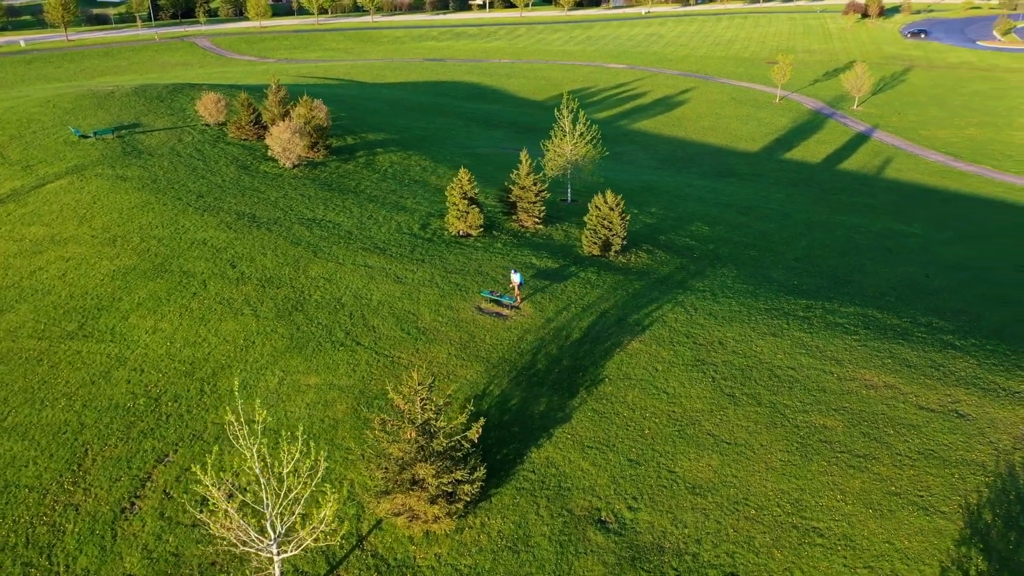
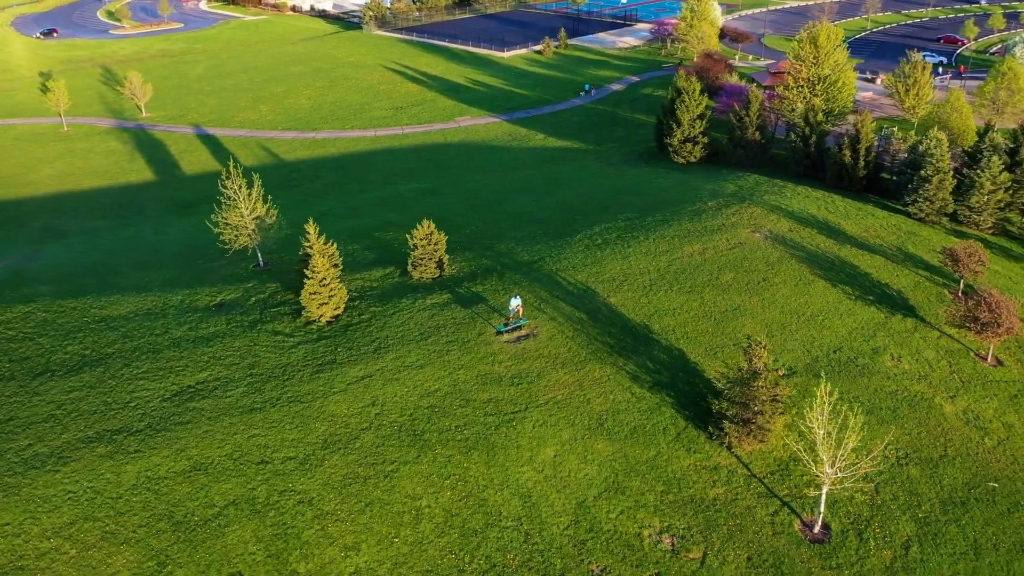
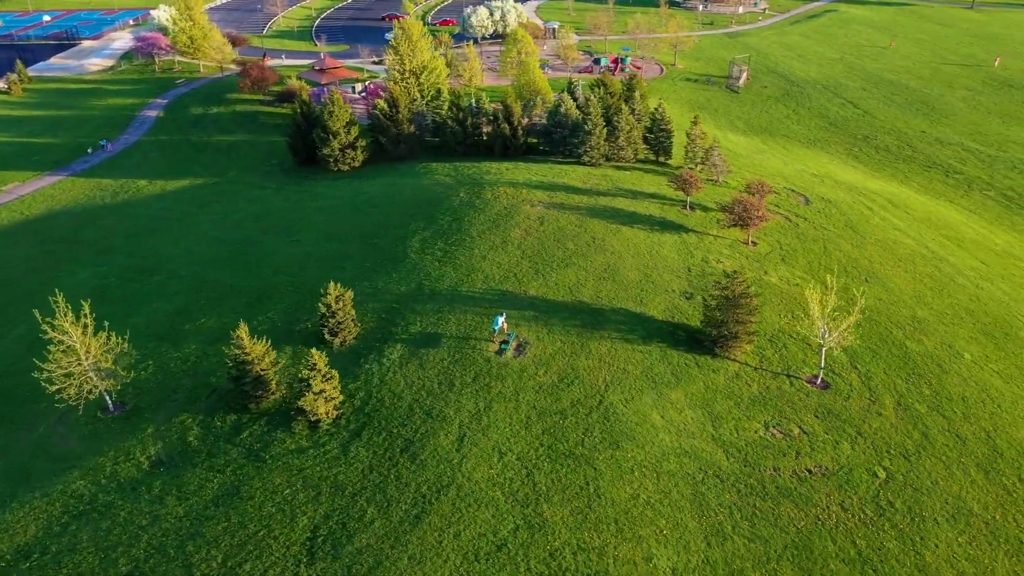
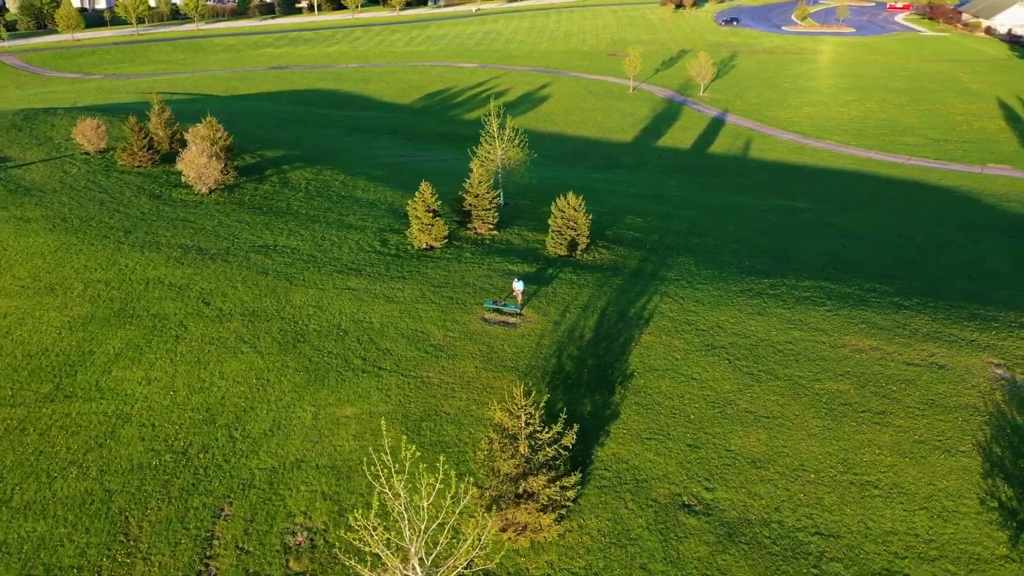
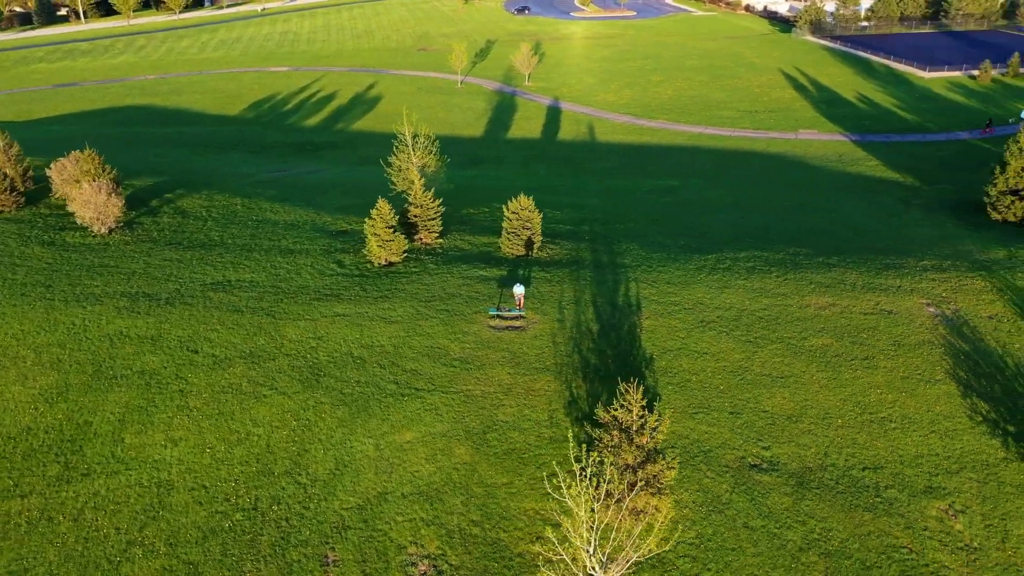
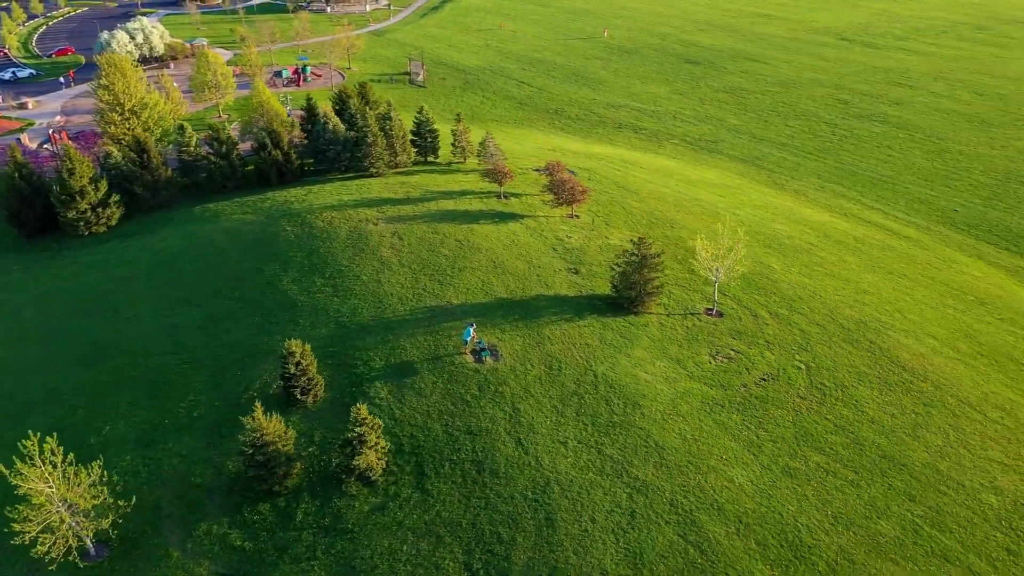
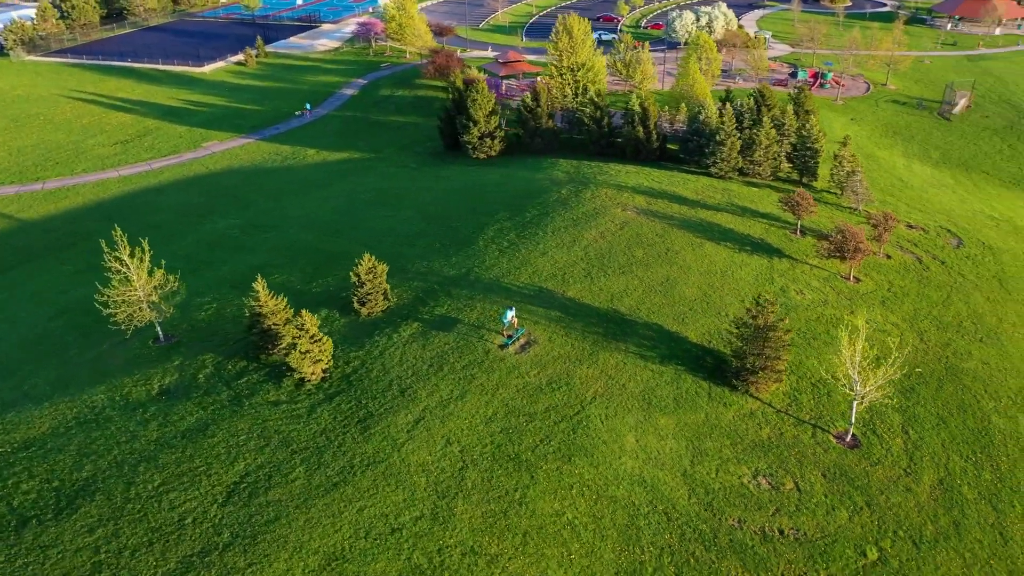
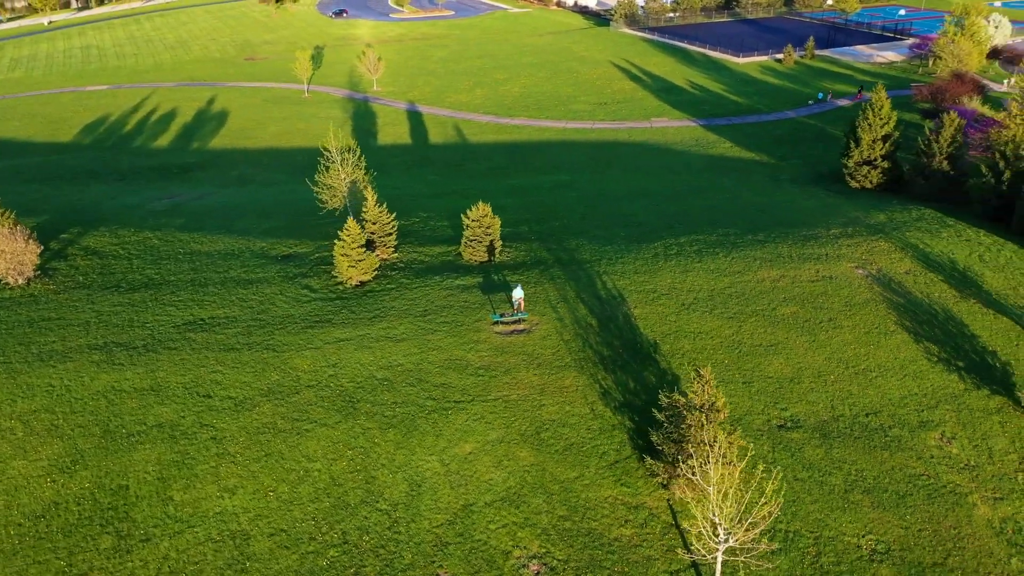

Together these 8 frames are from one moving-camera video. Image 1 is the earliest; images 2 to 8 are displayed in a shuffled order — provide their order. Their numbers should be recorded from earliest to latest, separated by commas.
4, 5, 8, 2, 7, 3, 6
